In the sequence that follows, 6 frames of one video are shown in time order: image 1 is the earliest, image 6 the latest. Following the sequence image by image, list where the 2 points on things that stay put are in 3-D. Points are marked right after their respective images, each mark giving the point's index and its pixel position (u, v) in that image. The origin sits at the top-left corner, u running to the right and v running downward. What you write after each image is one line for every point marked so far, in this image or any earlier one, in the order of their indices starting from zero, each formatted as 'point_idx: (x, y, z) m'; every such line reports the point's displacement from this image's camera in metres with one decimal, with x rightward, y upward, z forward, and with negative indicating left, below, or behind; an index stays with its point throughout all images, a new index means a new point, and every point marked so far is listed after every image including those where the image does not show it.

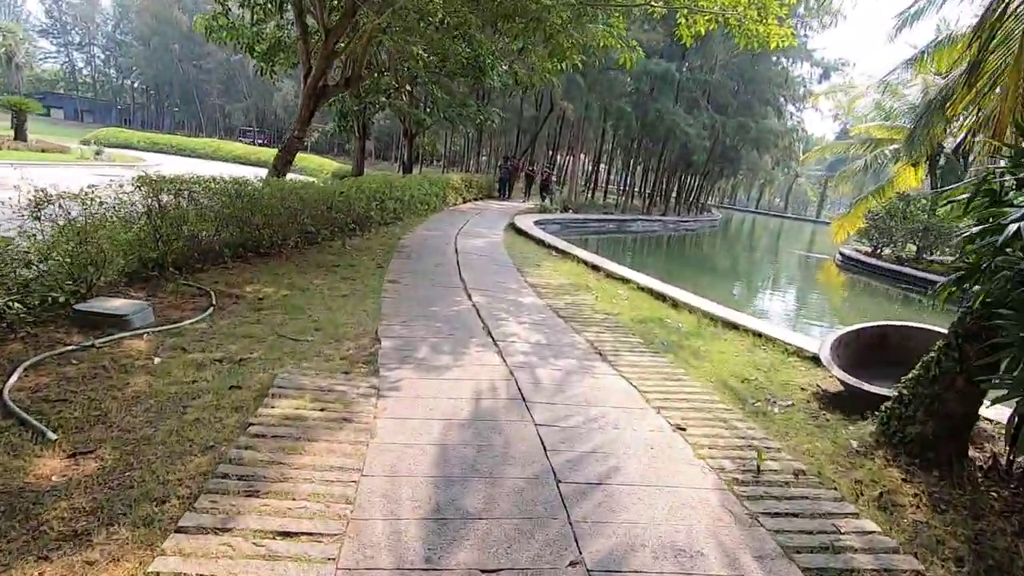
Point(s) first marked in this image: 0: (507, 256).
0: (0.0, +0.4, +7.4) m
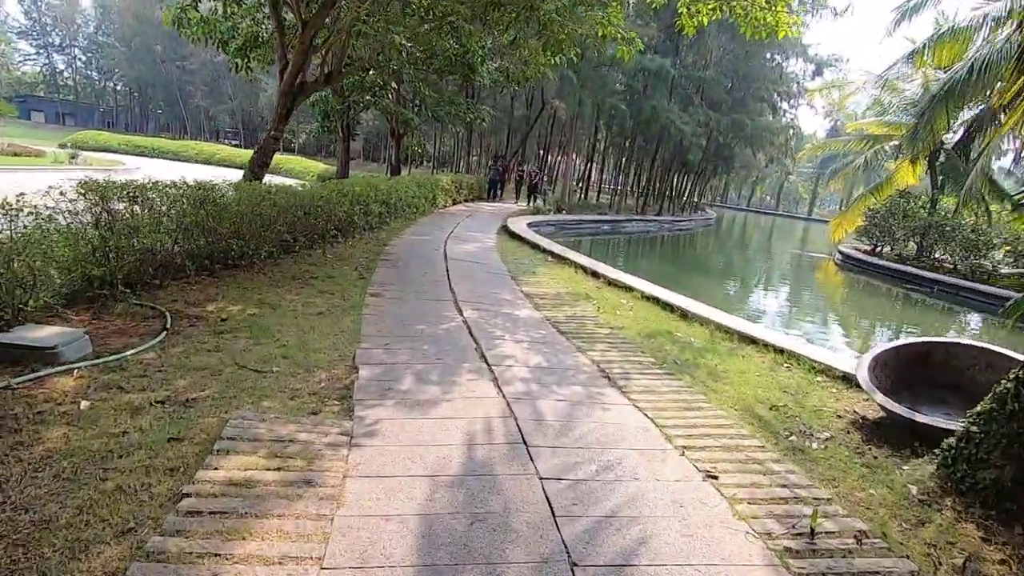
0: (-0.1, +0.3, +6.9) m
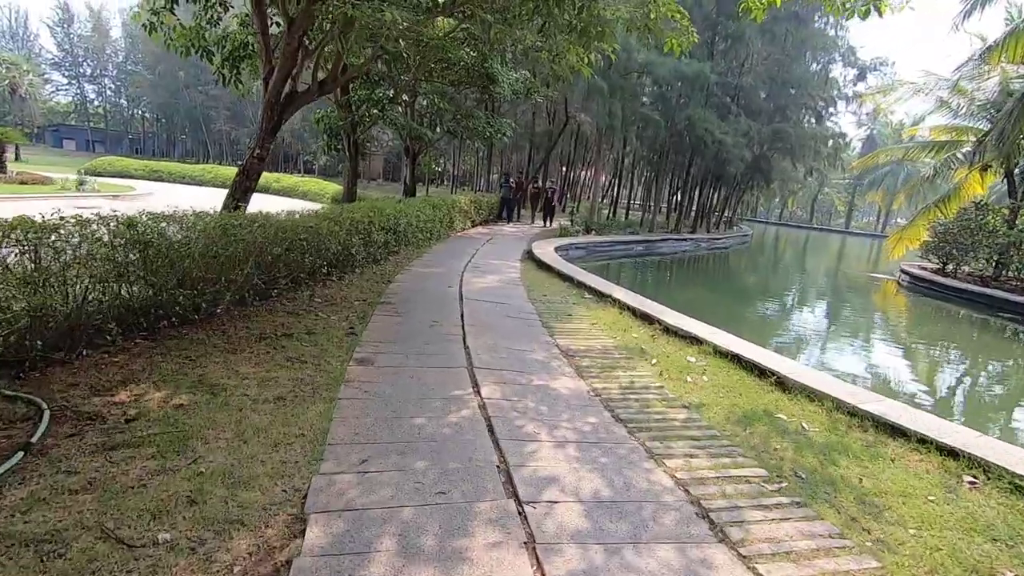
0: (+0.2, -0.1, +5.7) m
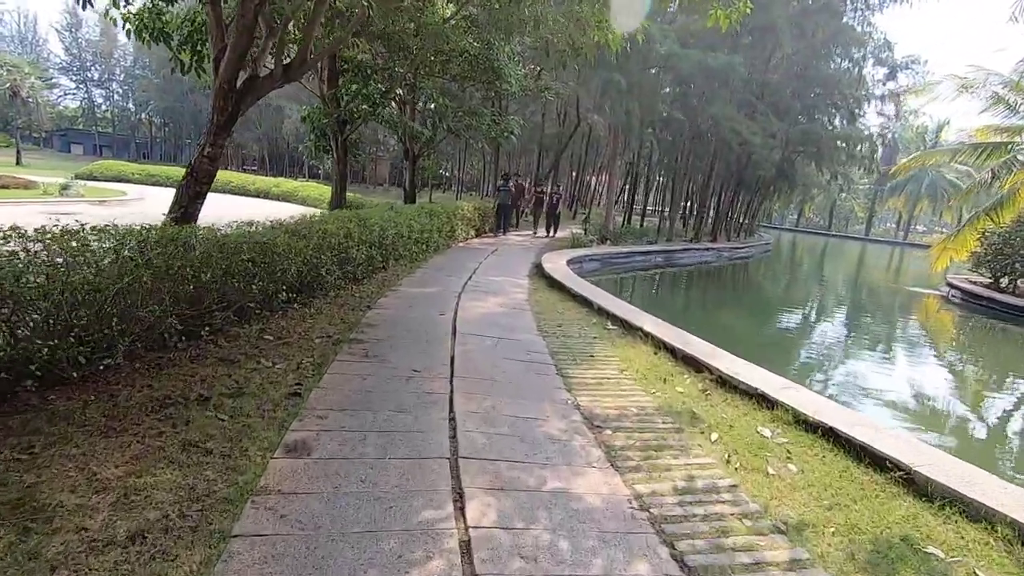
0: (+0.2, -0.4, +4.6) m
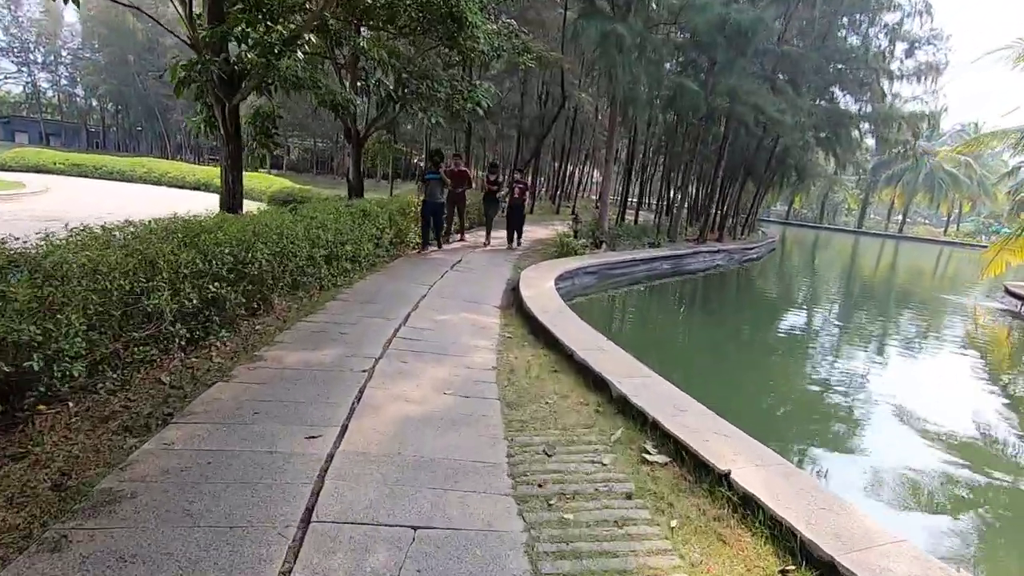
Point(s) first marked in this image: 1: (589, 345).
0: (0.0, -0.8, +2.1) m
1: (+0.5, -0.4, +3.8) m
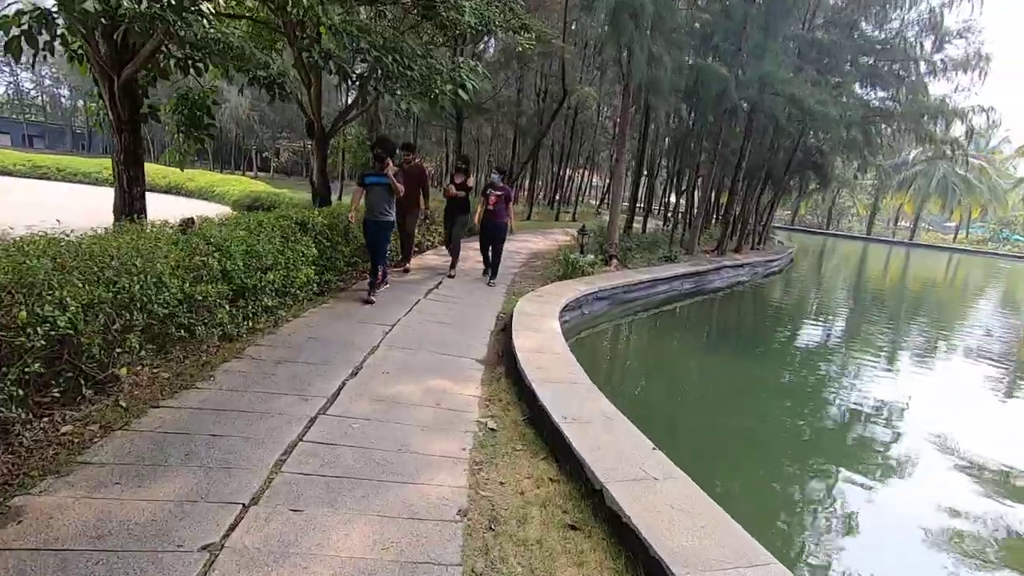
0: (-0.1, -1.1, +0.5) m
1: (+0.5, -0.7, +2.2) m
